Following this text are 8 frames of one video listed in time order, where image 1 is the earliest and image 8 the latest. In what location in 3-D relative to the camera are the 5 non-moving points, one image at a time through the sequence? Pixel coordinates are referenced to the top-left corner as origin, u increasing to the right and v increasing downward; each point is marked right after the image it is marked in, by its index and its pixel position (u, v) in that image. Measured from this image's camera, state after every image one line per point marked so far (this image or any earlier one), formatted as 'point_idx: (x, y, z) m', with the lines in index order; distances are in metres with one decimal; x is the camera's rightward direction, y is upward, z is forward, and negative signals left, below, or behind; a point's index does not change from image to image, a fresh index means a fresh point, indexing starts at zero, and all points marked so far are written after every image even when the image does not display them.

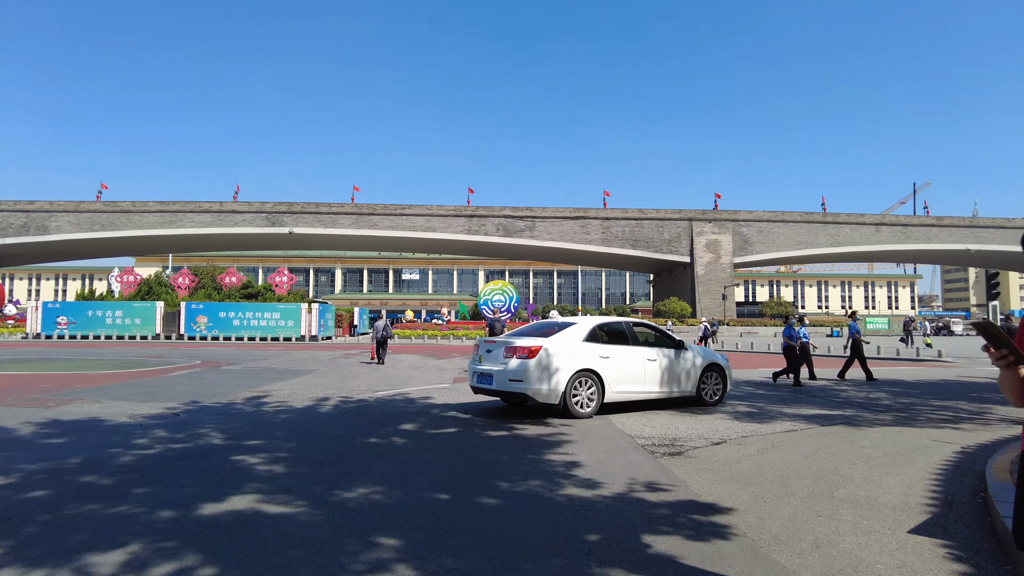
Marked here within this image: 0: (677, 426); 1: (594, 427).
0: (+2.0, -1.7, +8.7) m
1: (+1.0, -1.7, +8.4) m
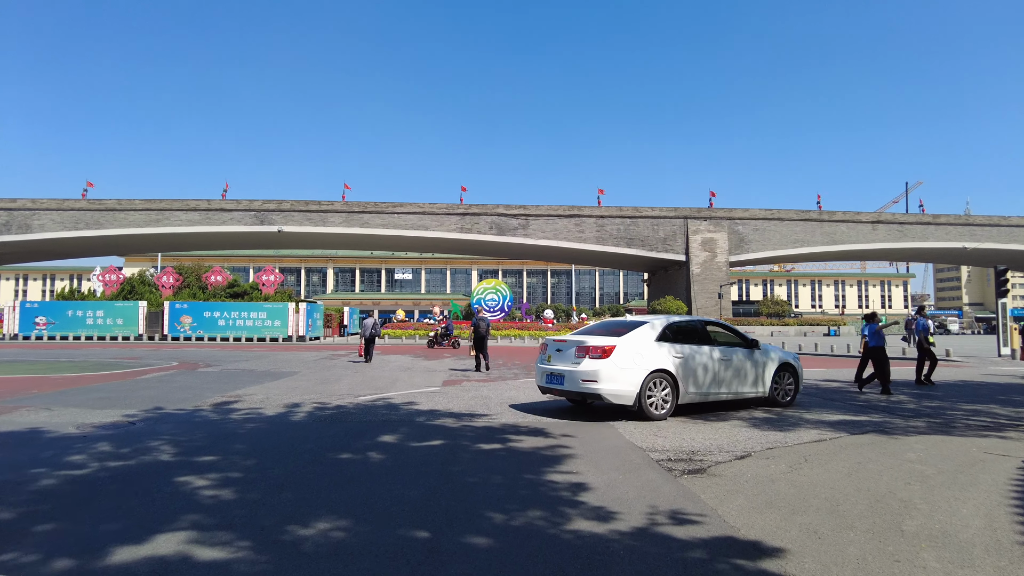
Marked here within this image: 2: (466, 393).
0: (+2.0, -1.6, +7.7) m
1: (+0.9, -1.6, +7.4) m
2: (-0.8, -1.7, +11.5) m
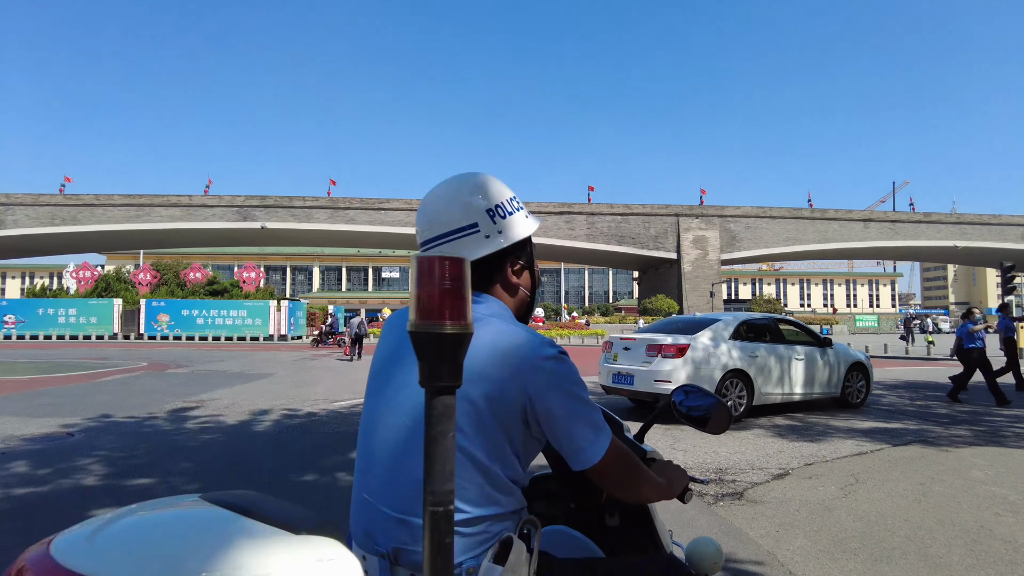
0: (+1.9, -1.5, +6.7) m
1: (+0.9, -1.5, +6.4) m
2: (-0.9, -1.6, +10.4) m
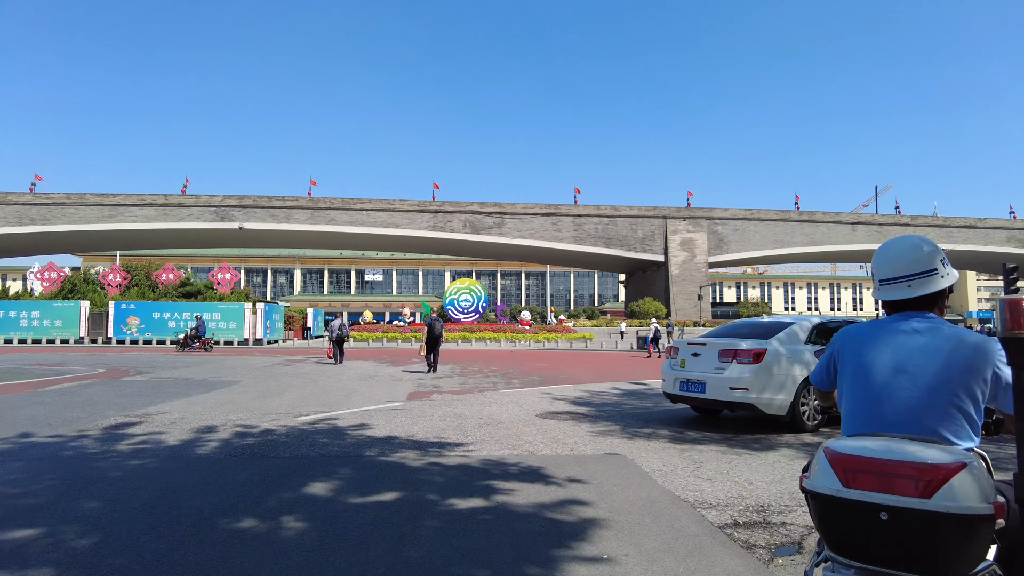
0: (+1.8, -1.5, +5.6) m
1: (+0.8, -1.4, +5.2) m
2: (-1.1, -1.6, +9.3) m
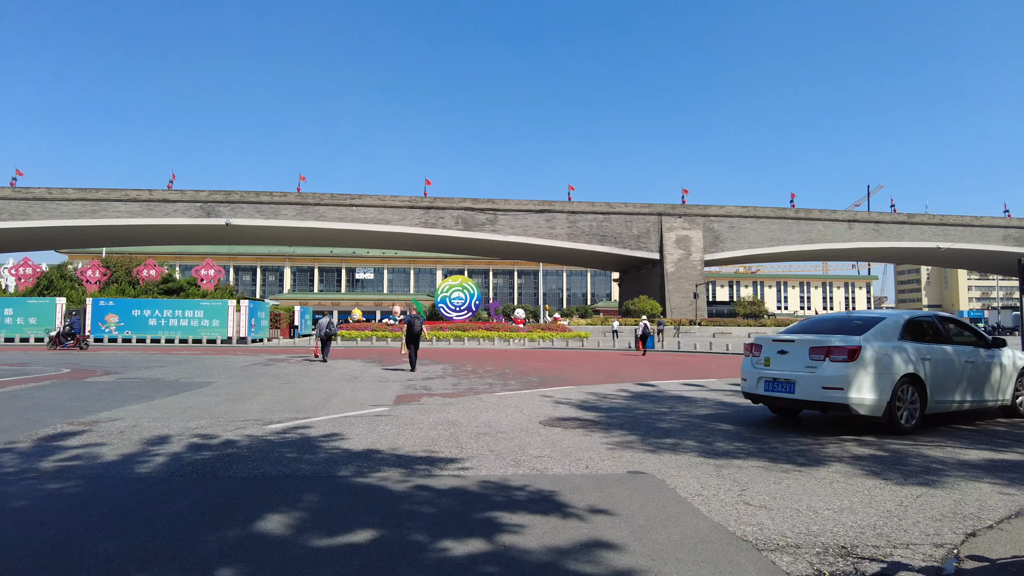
0: (+1.9, -1.4, +4.5) m
1: (+0.9, -1.3, +4.1) m
2: (-1.1, -1.5, +8.2) m
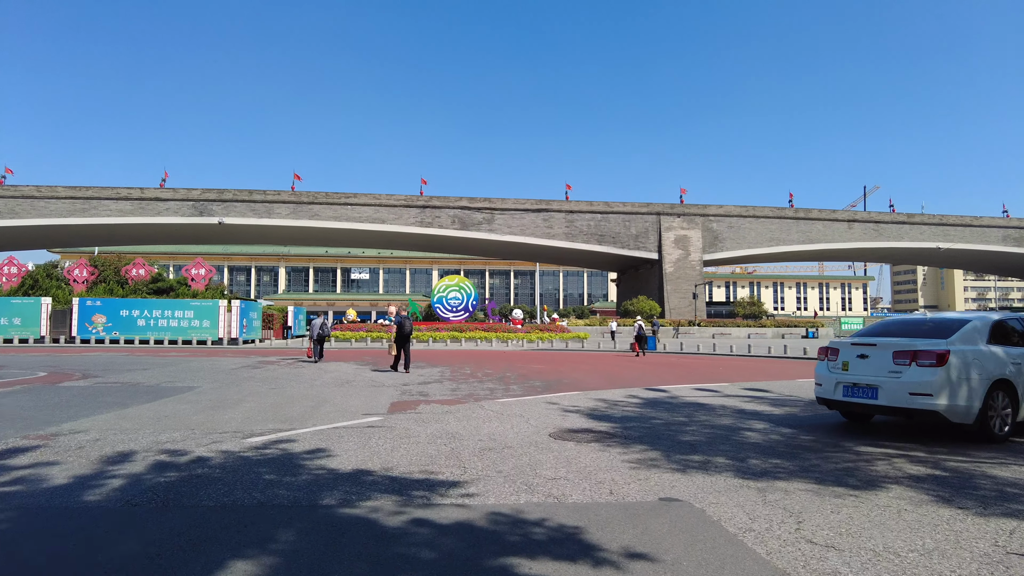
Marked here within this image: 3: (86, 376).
0: (+2.0, -1.4, +3.8) m
1: (+1.0, -1.3, +3.4) m
2: (-1.0, -1.5, +7.4) m
3: (-8.7, -1.8, +14.4) m
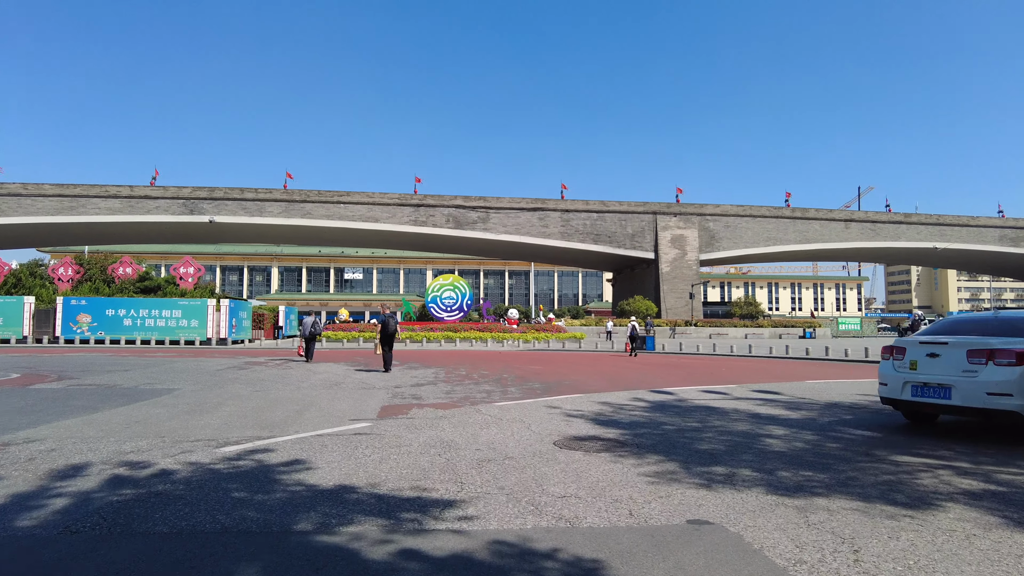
0: (+2.0, -1.3, +3.2) m
1: (+1.0, -1.3, +2.8) m
2: (-1.0, -1.4, +6.8) m
3: (-8.8, -1.7, +13.7) m
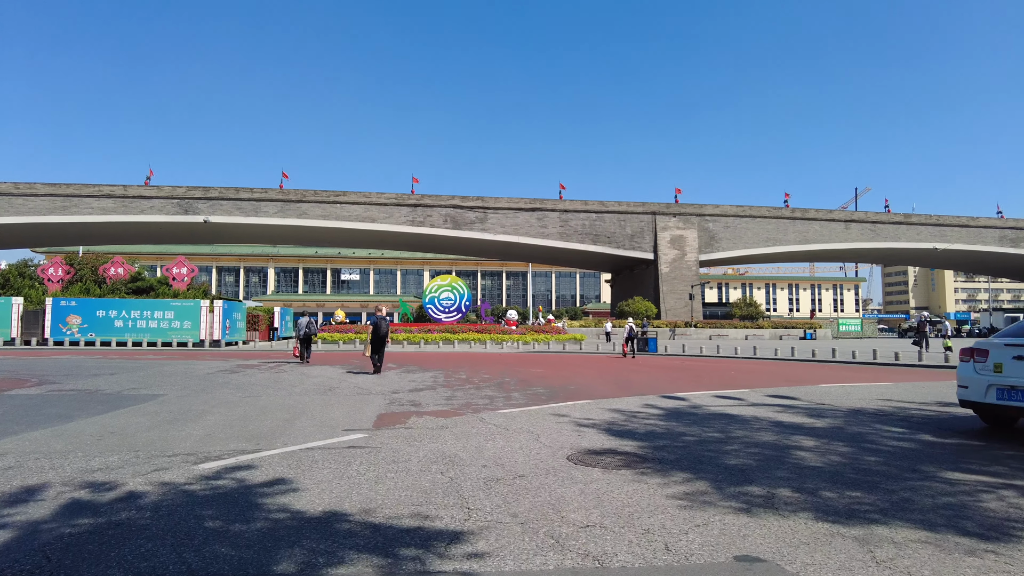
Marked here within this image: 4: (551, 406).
0: (+2.1, -1.3, +2.6) m
1: (+1.1, -1.2, +2.2) m
2: (-0.9, -1.4, +6.2) m
3: (-8.7, -1.8, +13.0) m
4: (+0.5, -1.6, +9.5) m
